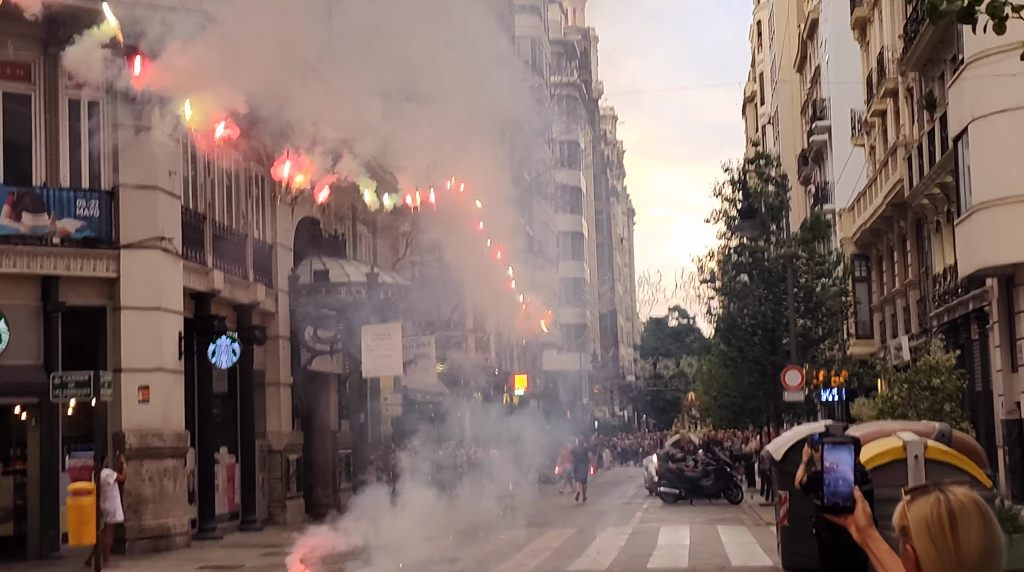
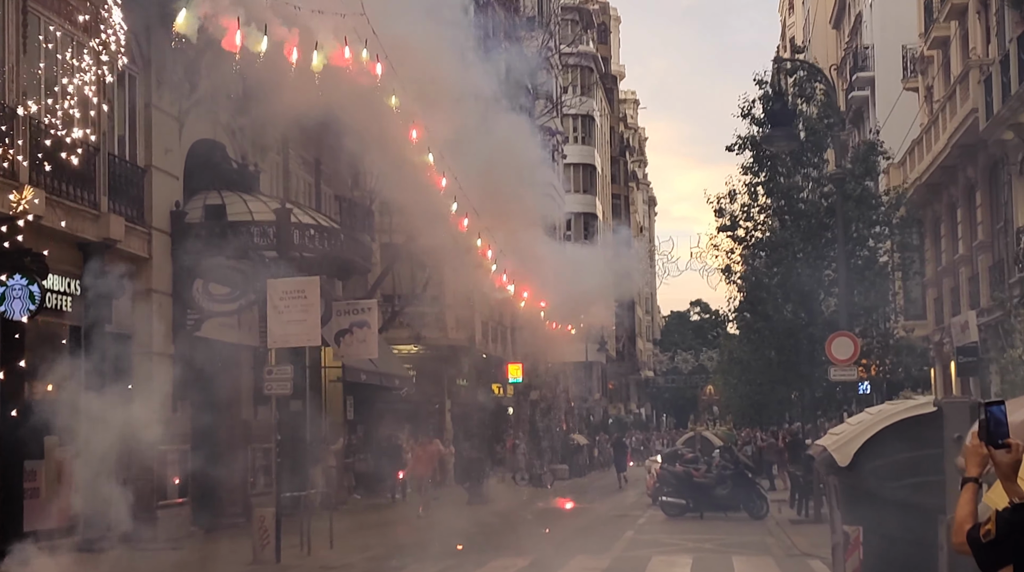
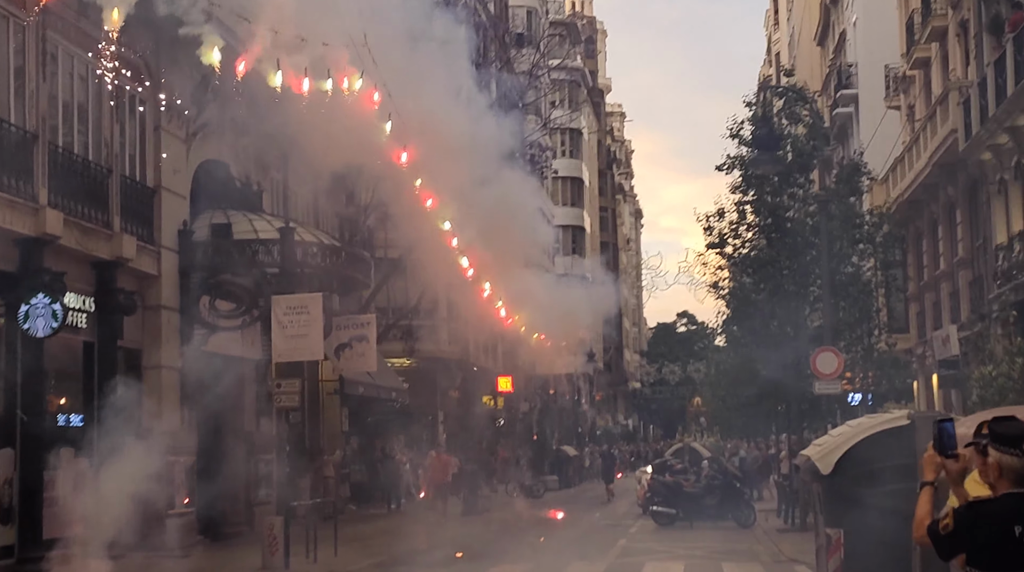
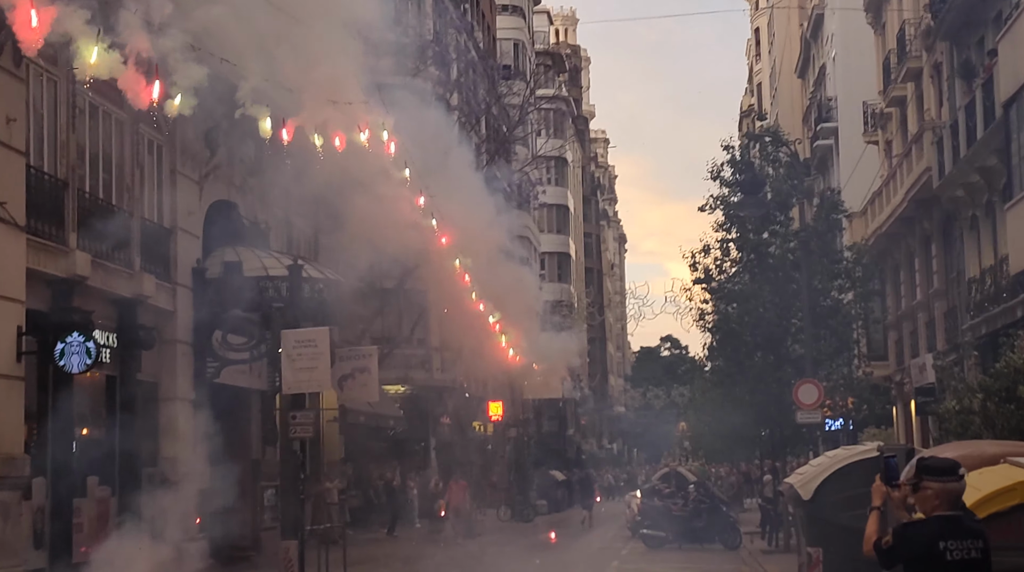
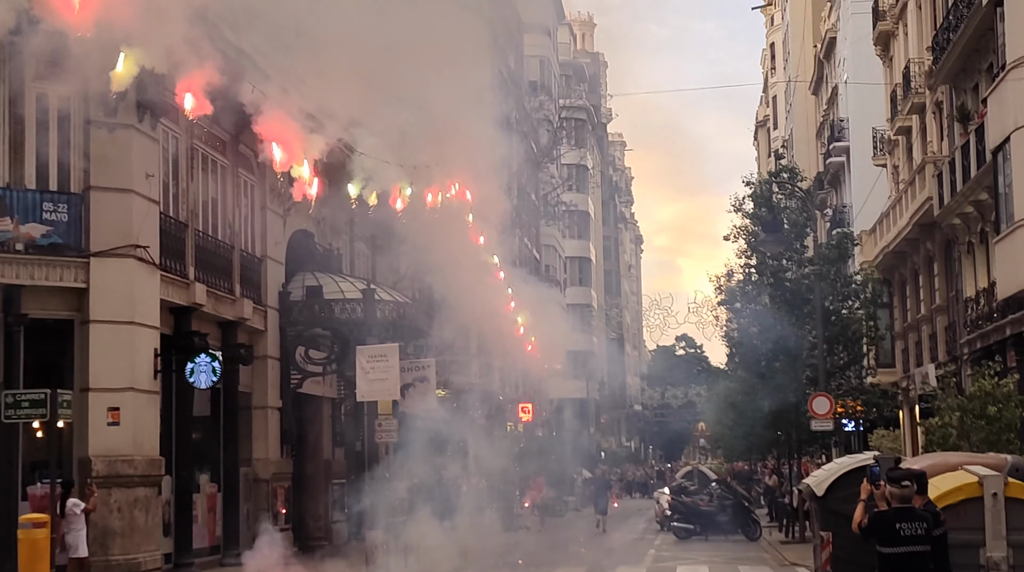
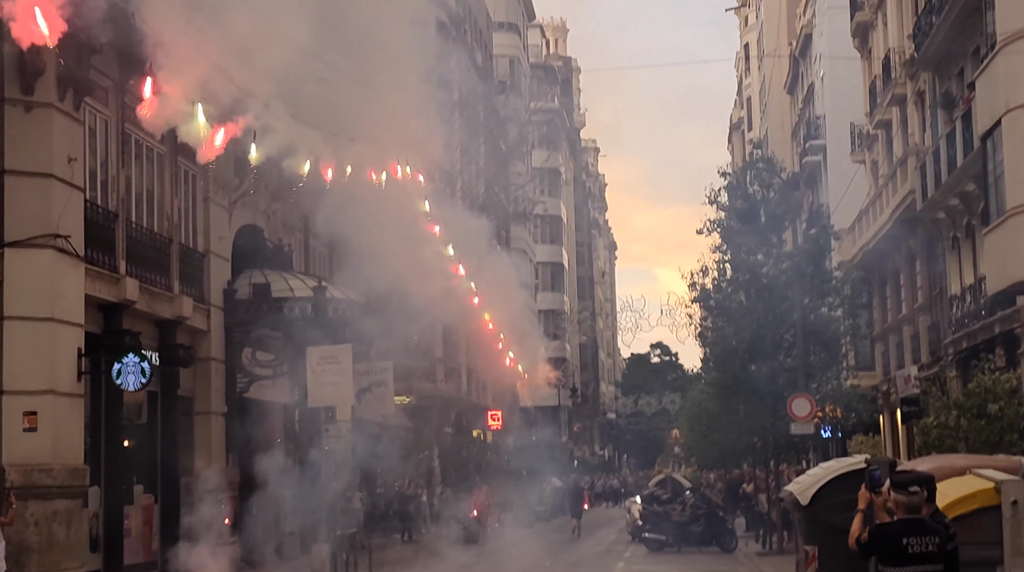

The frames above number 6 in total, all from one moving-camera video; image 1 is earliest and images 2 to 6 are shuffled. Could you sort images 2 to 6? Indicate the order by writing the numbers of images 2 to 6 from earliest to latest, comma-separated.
5, 6, 4, 3, 2
